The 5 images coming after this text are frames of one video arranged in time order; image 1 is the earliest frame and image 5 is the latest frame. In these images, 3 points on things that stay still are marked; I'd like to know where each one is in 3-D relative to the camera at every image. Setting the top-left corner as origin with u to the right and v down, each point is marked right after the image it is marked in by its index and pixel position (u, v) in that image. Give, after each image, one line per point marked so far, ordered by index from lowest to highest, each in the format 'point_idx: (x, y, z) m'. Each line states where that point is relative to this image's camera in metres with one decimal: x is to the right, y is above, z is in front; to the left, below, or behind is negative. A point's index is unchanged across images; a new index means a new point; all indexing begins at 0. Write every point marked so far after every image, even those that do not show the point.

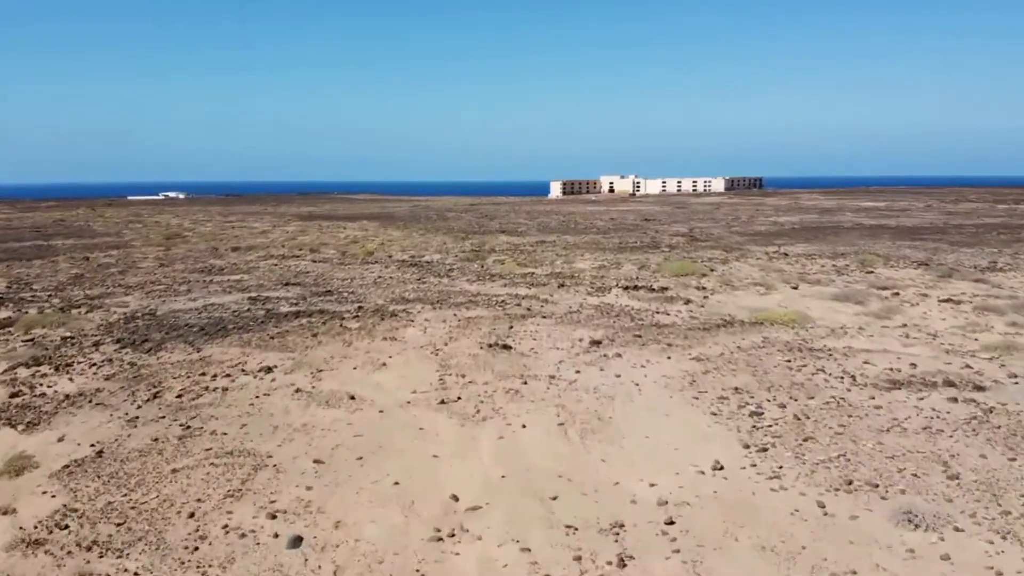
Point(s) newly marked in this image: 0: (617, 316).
0: (+1.3, -0.3, +9.5) m
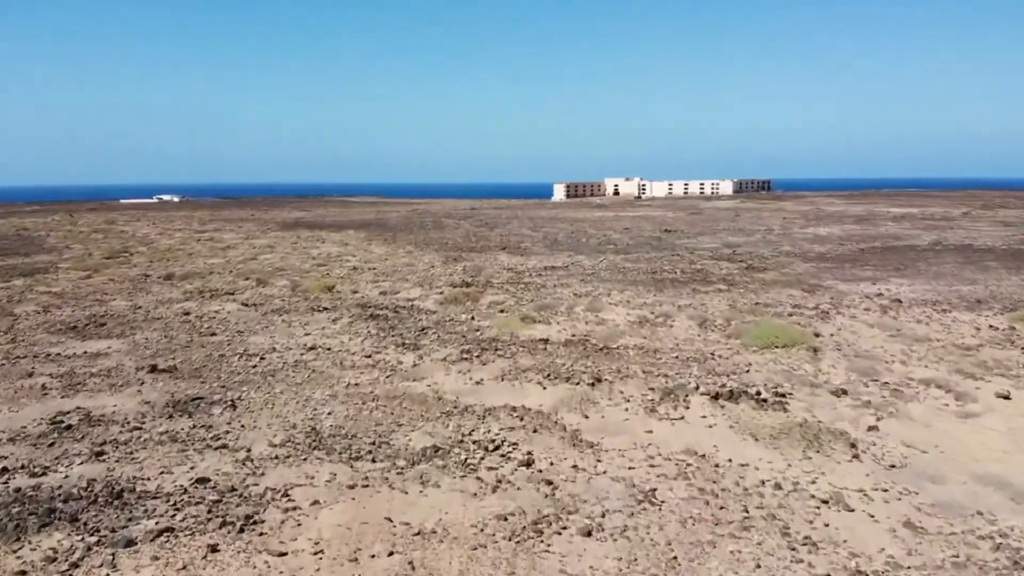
0: (+1.3, -1.4, +4.3) m
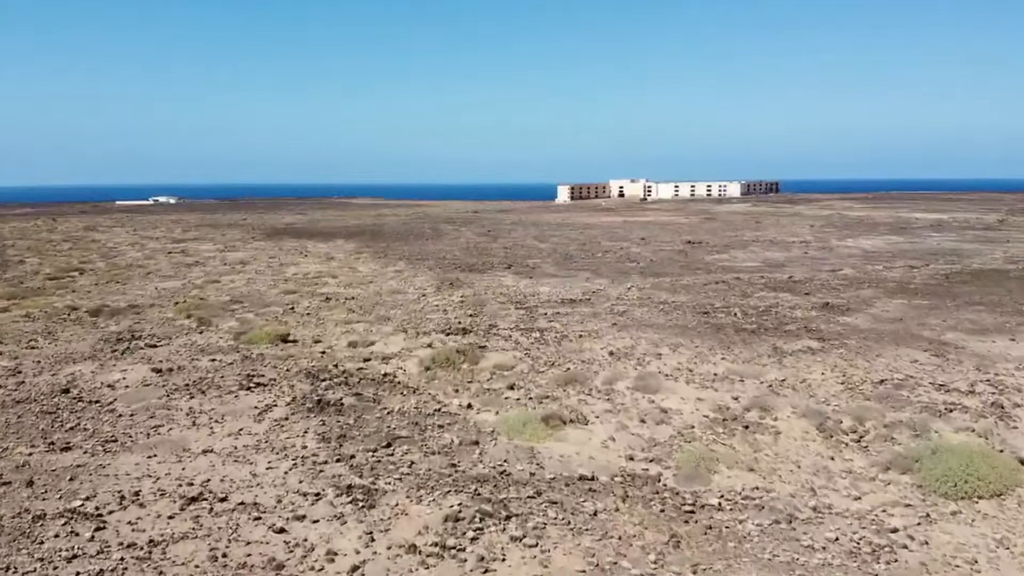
0: (+1.5, -2.2, +0.3) m
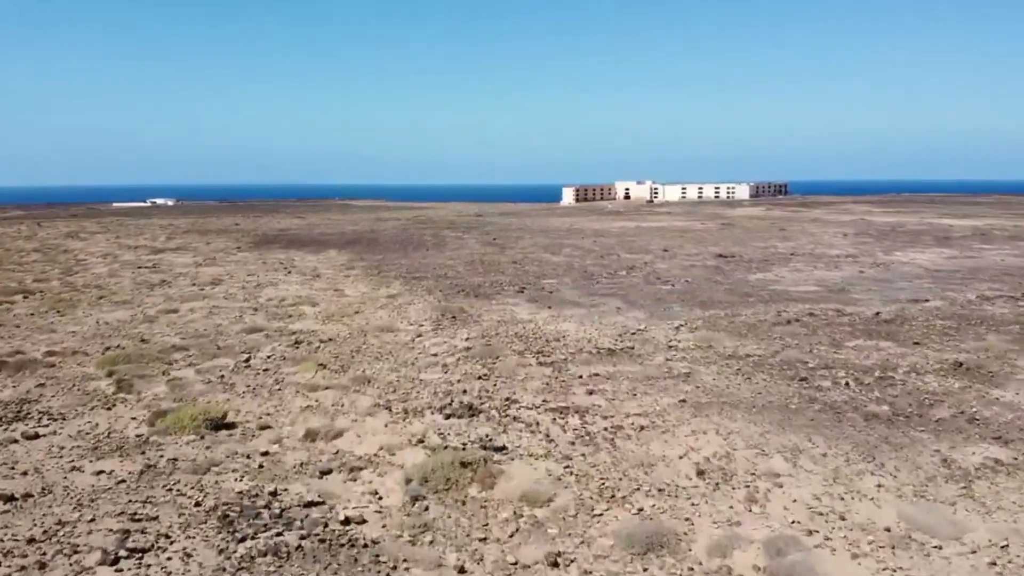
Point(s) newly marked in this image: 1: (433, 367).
0: (+1.8, -3.0, -3.4) m
1: (-1.3, -1.3, +11.9) m
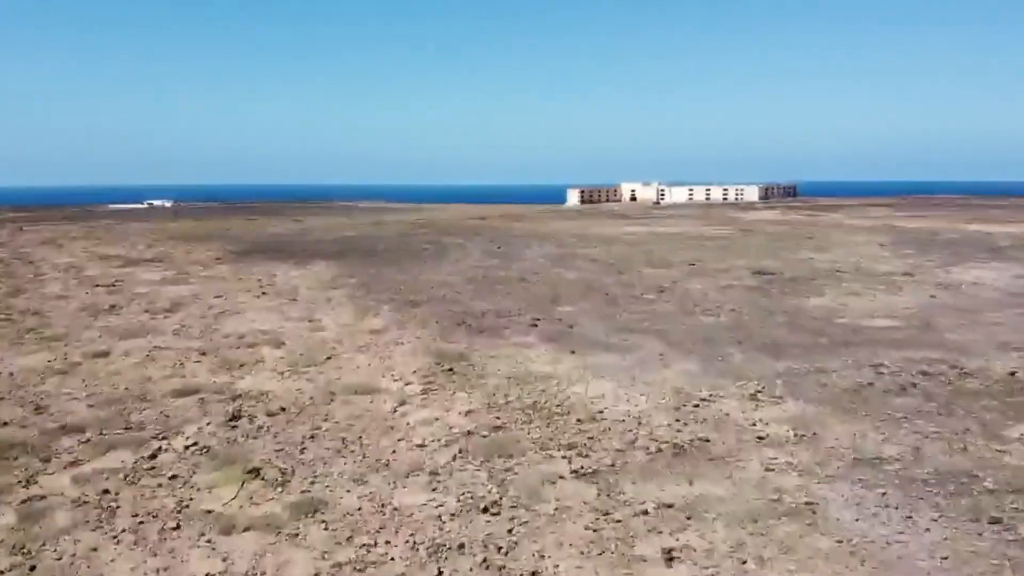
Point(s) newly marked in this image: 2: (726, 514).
0: (+2.0, -3.7, -7.1) m
1: (-1.0, -2.0, +8.2) m
2: (+1.8, -2.1, +6.7) m
